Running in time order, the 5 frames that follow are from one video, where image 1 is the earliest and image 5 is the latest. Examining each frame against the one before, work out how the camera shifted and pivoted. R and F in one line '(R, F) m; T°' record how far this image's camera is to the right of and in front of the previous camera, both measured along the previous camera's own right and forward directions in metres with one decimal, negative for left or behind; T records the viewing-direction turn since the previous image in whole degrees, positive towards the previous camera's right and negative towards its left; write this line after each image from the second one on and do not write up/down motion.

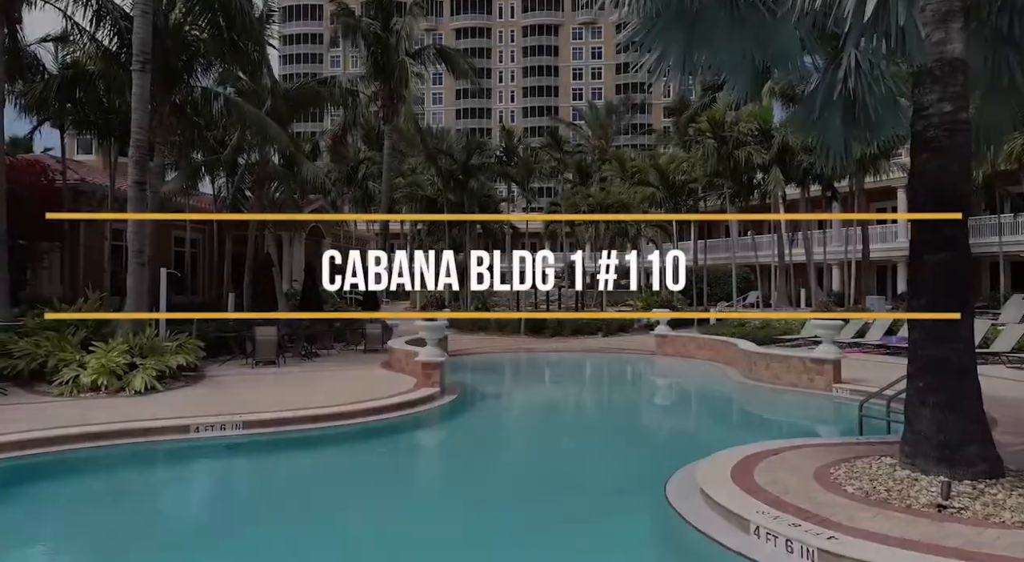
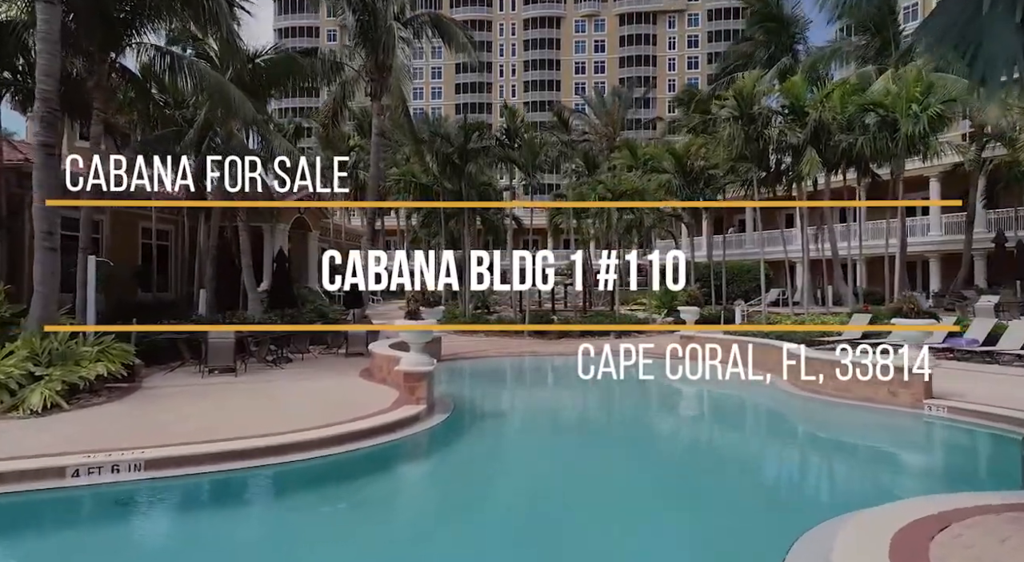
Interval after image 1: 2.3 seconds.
(-0.1, +2.3) m; 0°
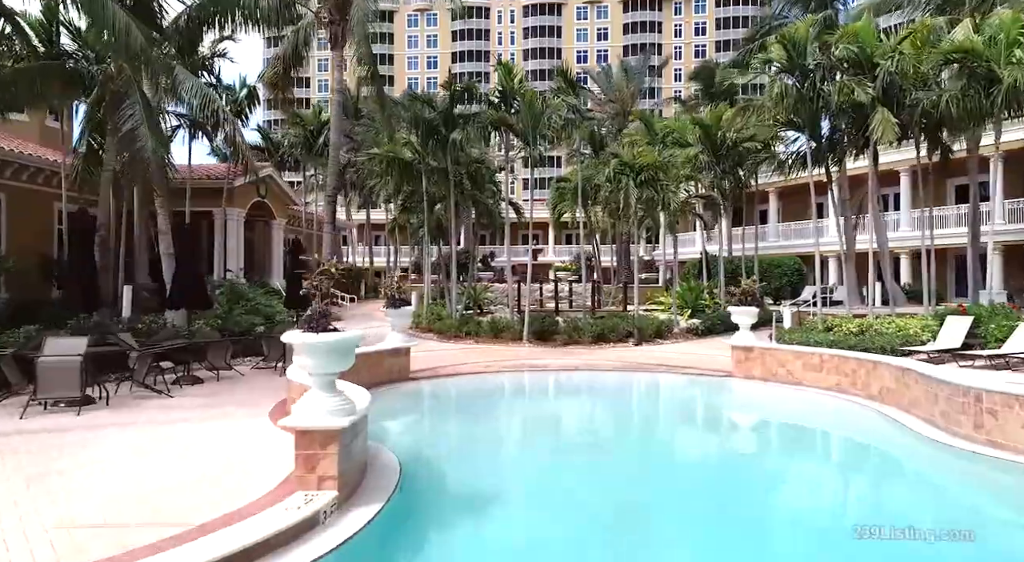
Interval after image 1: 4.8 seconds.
(+0.1, +3.9) m; 0°
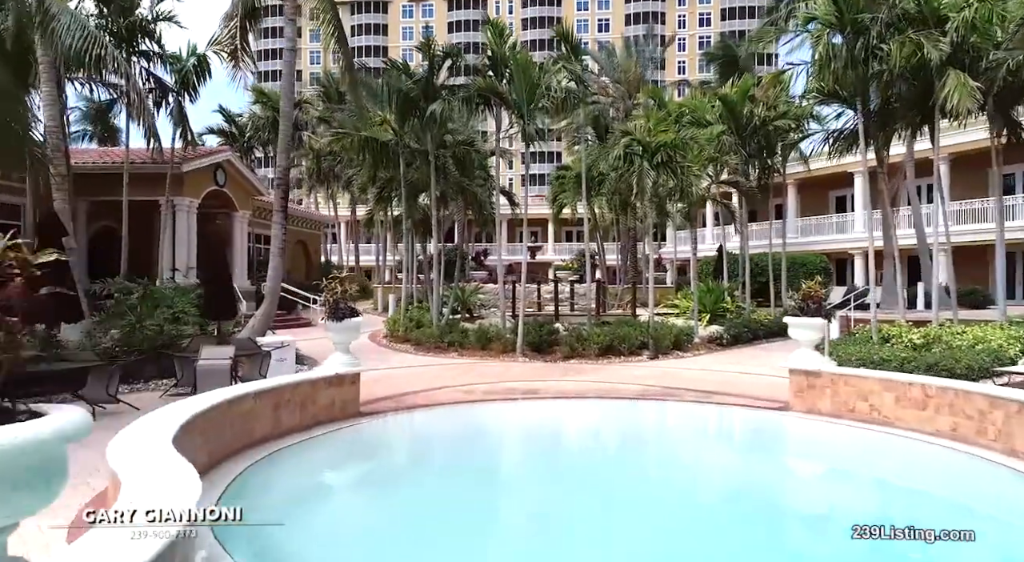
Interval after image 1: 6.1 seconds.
(+0.2, +2.8) m; 0°
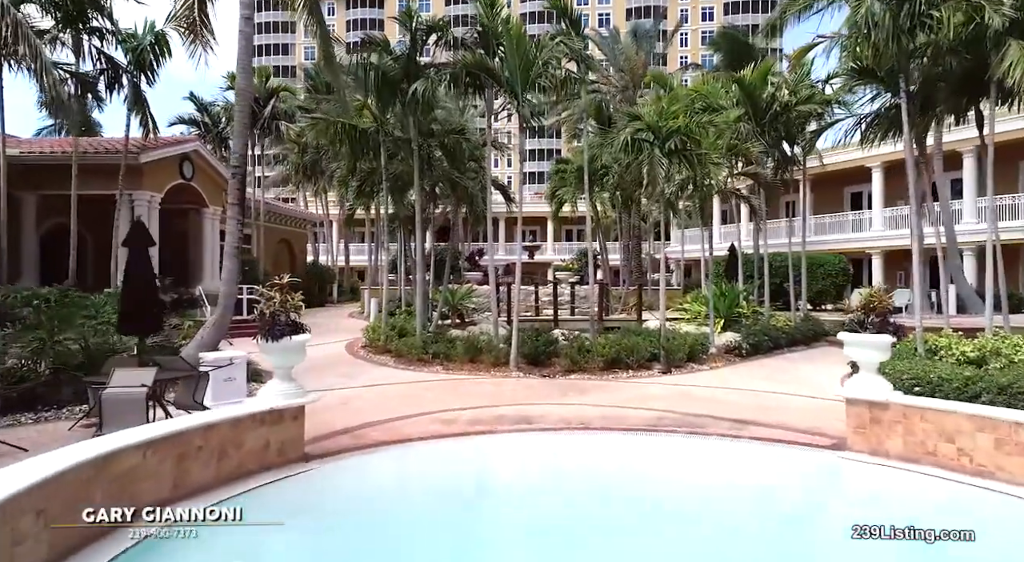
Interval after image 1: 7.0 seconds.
(+0.1, +1.8) m; 0°
